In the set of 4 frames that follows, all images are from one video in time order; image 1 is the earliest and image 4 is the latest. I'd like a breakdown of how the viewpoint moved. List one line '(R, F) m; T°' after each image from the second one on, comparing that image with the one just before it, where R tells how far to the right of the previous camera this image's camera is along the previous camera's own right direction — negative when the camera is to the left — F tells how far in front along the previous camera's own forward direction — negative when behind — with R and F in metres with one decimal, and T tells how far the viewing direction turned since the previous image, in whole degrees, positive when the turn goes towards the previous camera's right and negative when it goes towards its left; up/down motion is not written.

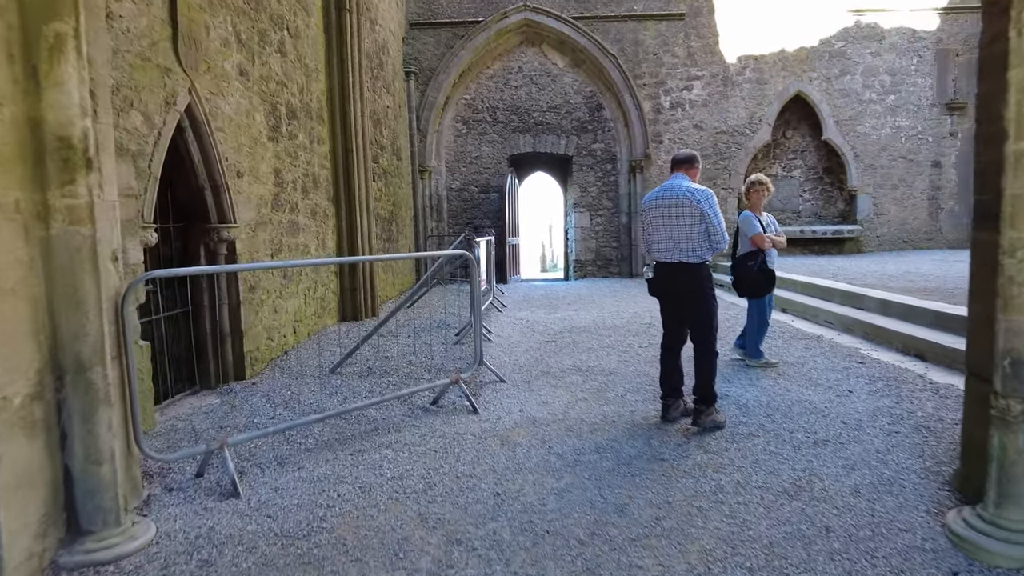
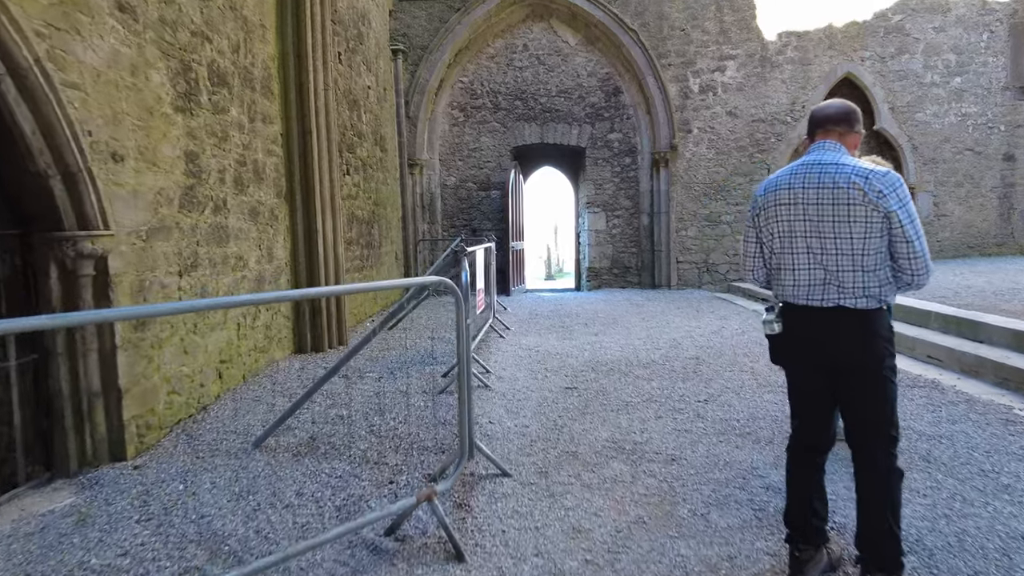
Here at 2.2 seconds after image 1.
(0.0, +1.3) m; 0°
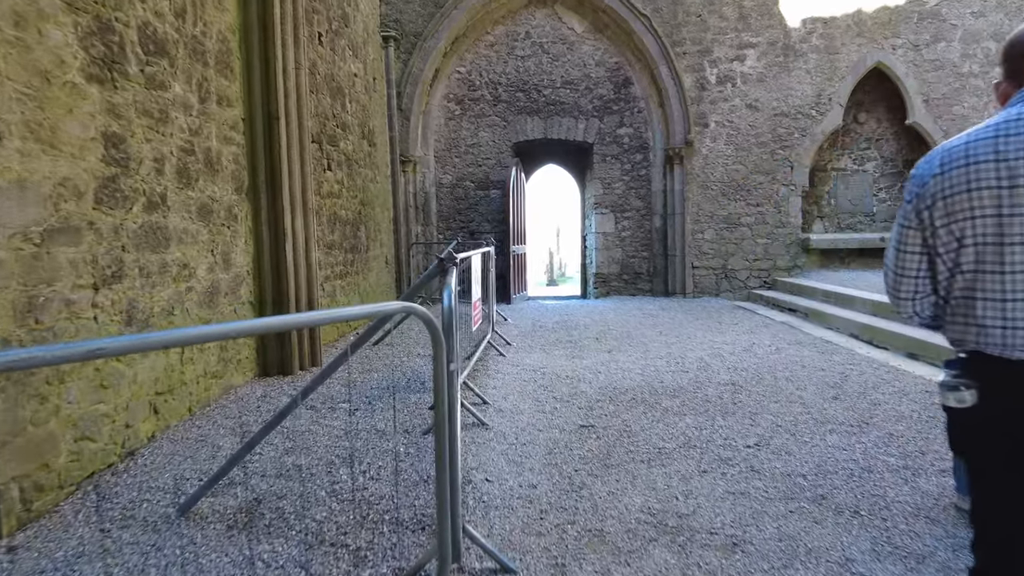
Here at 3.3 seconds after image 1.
(0.0, +0.7) m; 0°
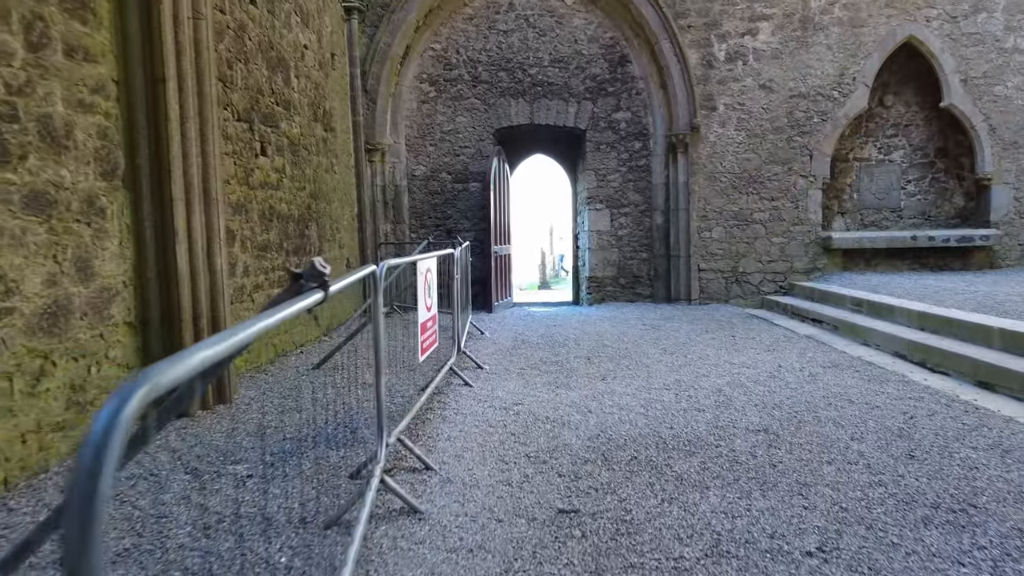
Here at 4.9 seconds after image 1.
(+0.2, +1.0) m; 0°
